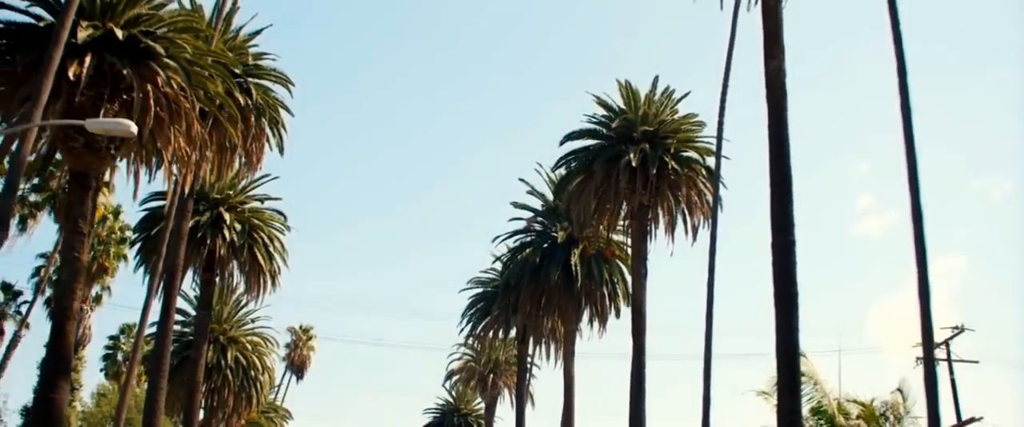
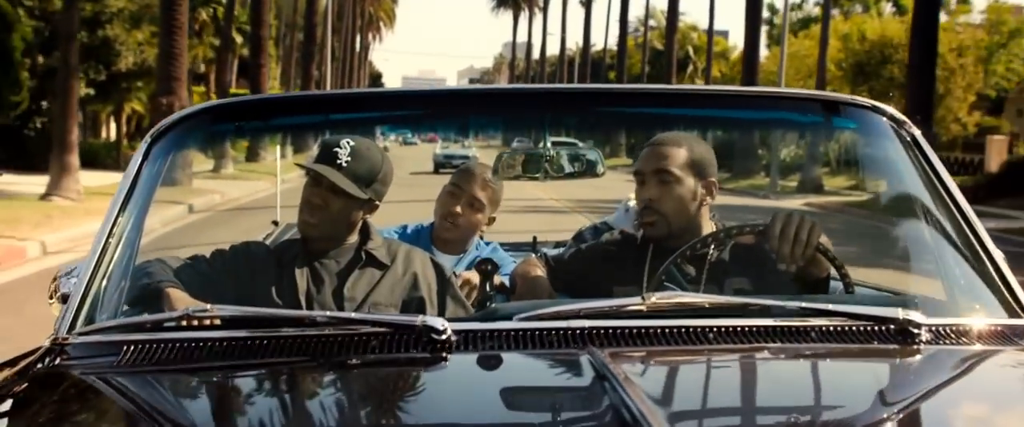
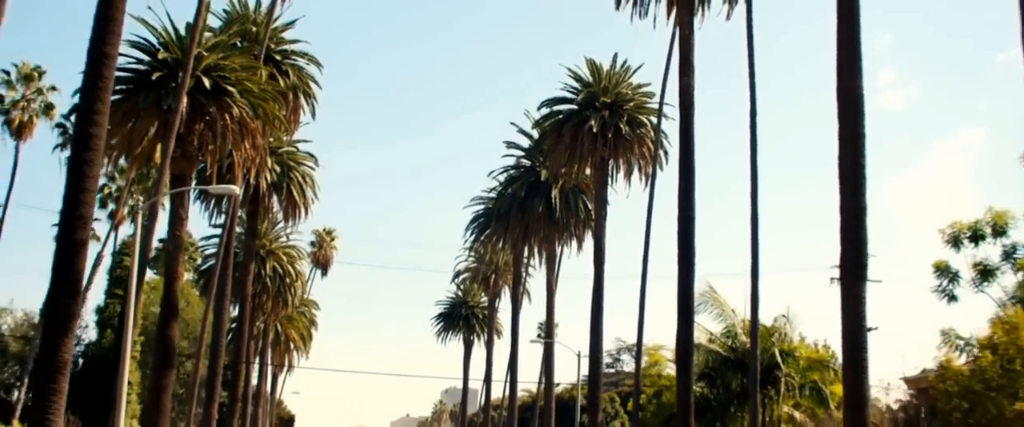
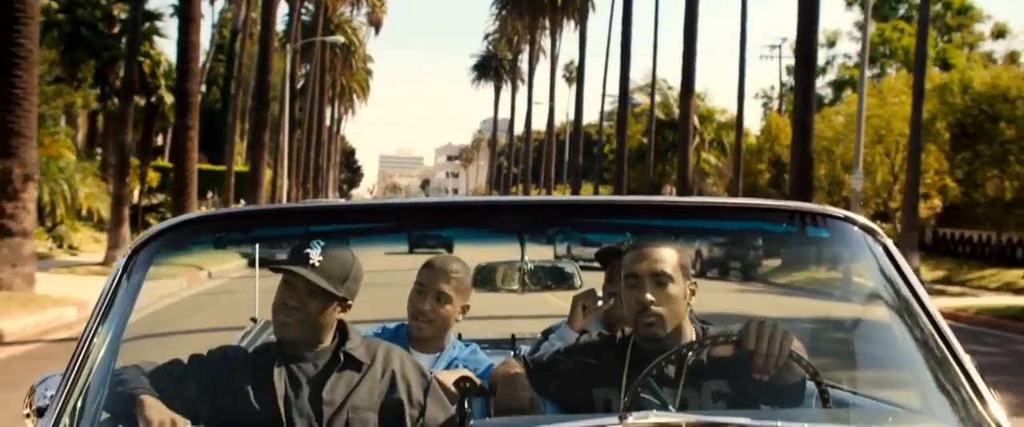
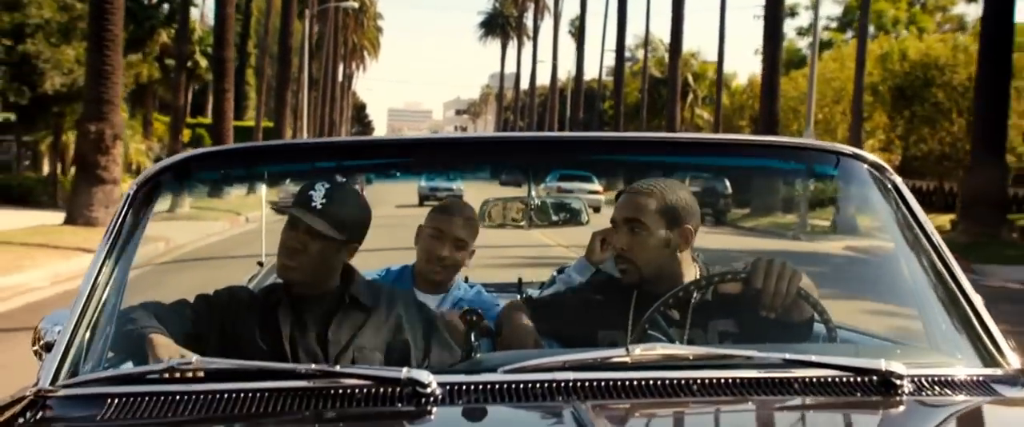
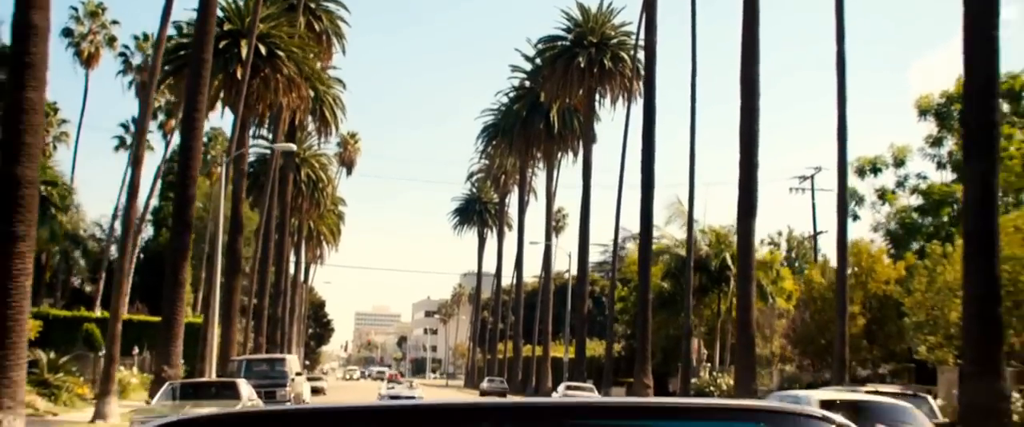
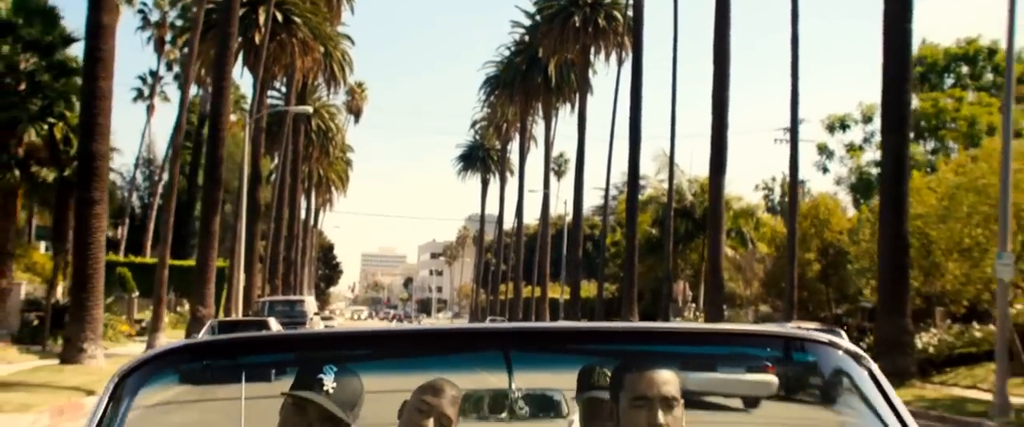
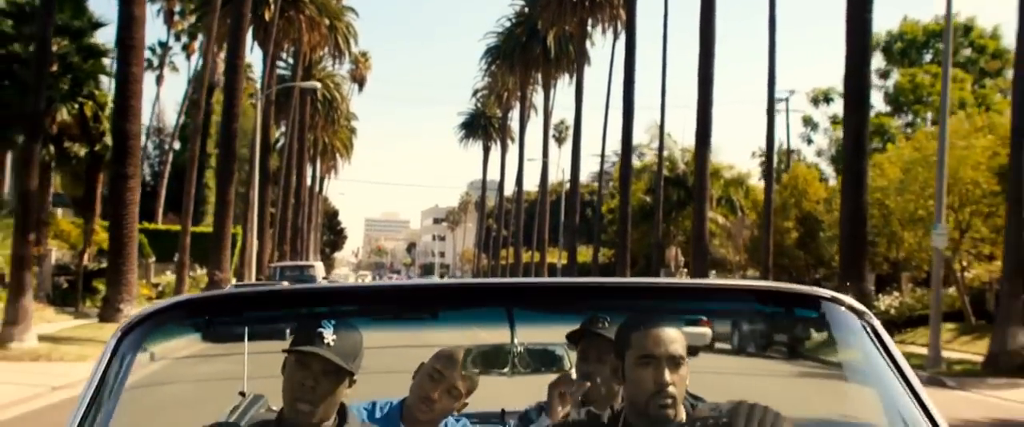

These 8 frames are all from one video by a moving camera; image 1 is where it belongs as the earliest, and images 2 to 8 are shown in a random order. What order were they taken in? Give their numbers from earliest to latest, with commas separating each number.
3, 6, 7, 8, 4, 5, 2
